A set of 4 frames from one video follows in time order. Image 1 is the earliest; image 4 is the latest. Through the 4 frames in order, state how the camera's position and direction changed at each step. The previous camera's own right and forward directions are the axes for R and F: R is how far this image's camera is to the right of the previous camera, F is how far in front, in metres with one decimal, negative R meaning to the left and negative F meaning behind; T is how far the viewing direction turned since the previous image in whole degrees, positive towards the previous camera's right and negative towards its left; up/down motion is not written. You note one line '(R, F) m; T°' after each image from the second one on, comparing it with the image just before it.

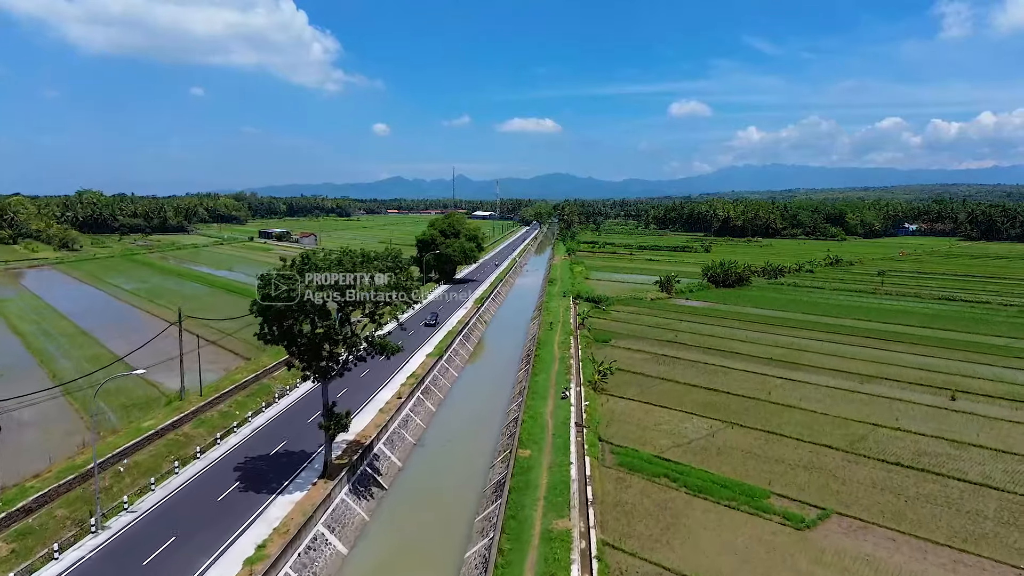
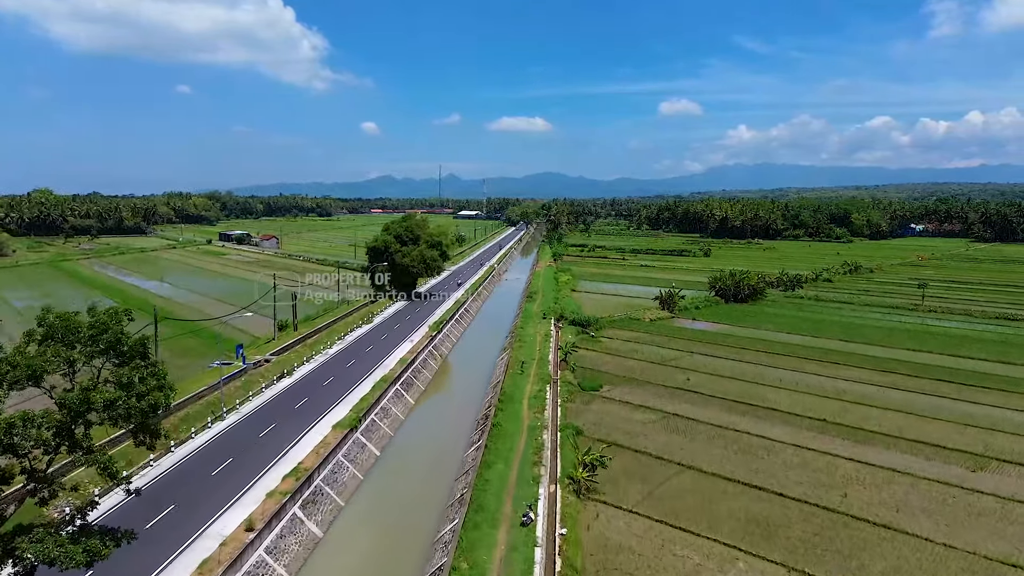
(+1.6, +11.4) m; +1°
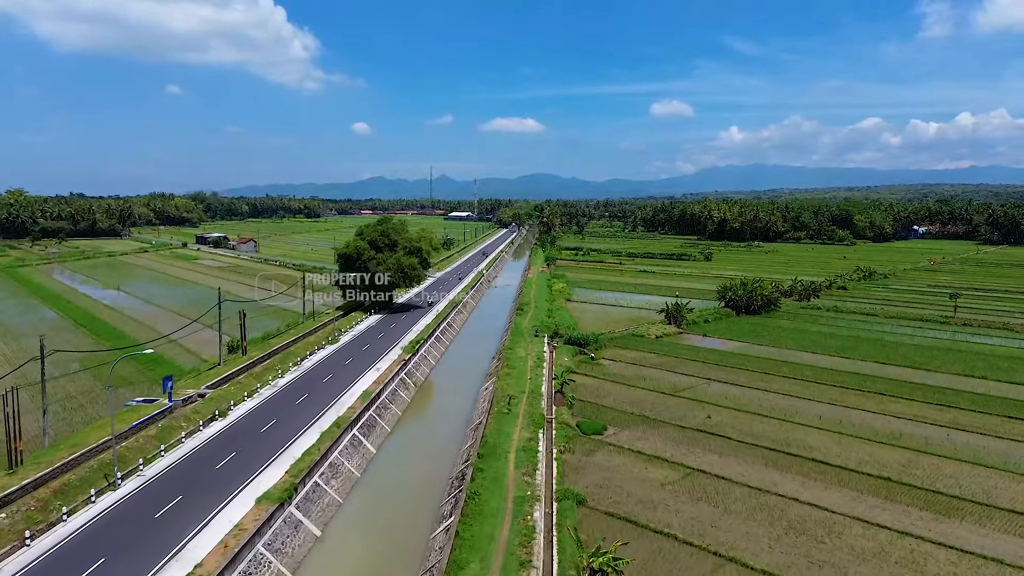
(+0.3, +5.9) m; +1°
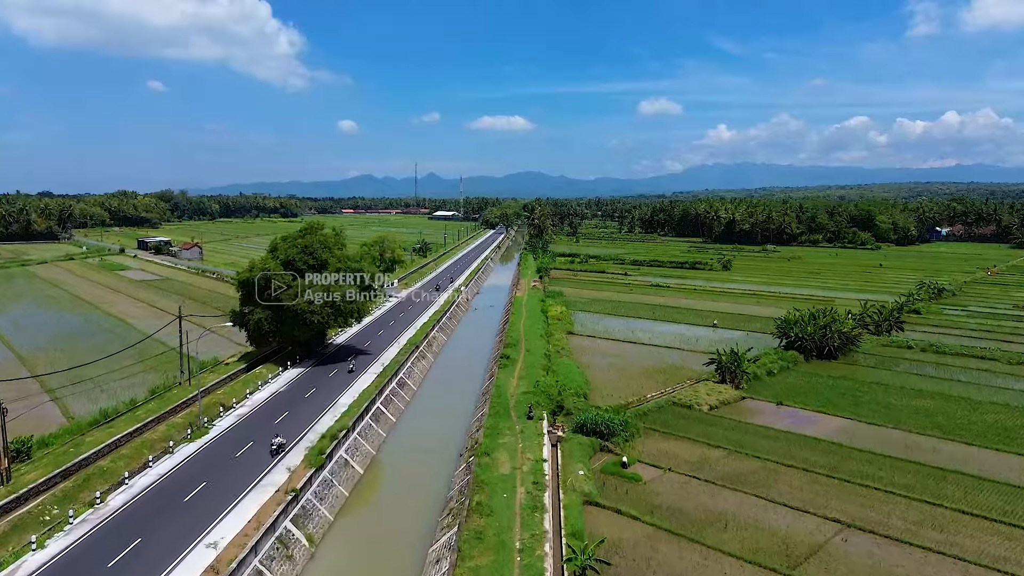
(+0.4, +15.5) m; +1°
